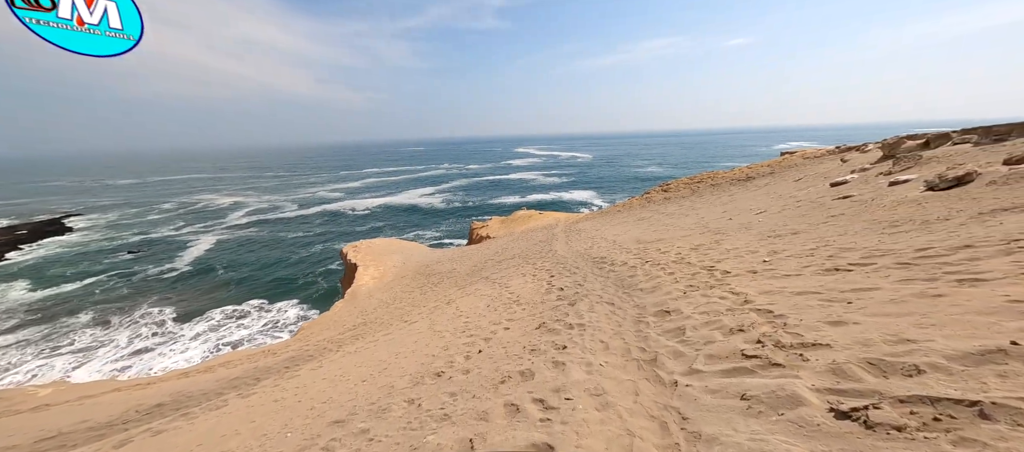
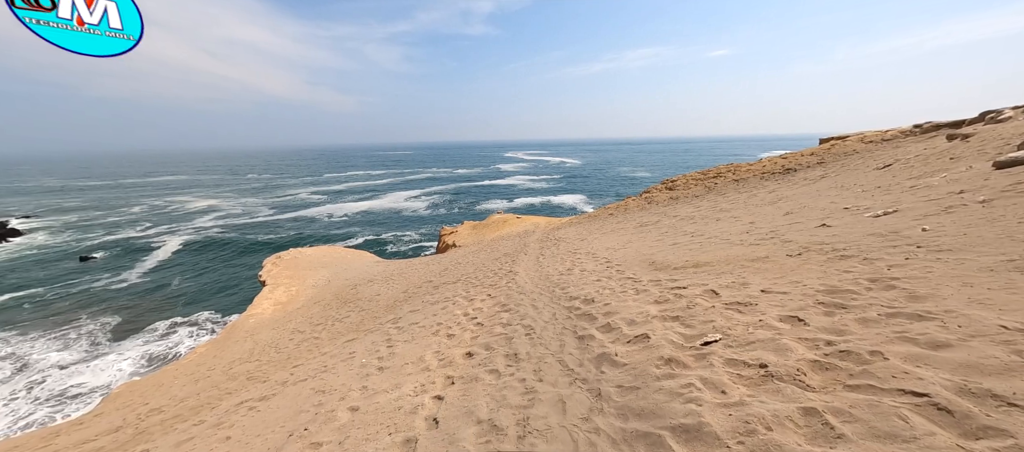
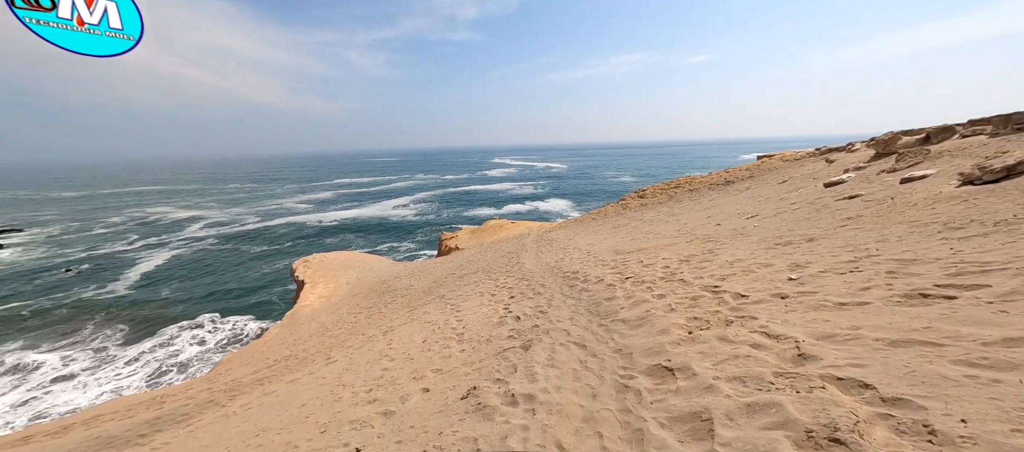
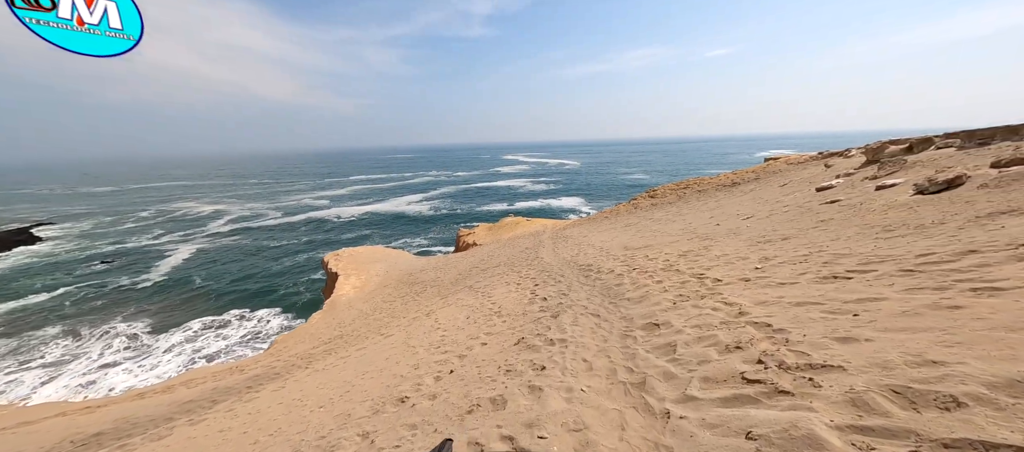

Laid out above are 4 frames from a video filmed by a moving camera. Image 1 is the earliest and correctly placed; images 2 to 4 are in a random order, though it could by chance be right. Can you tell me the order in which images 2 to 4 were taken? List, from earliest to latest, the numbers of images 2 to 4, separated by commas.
4, 3, 2
